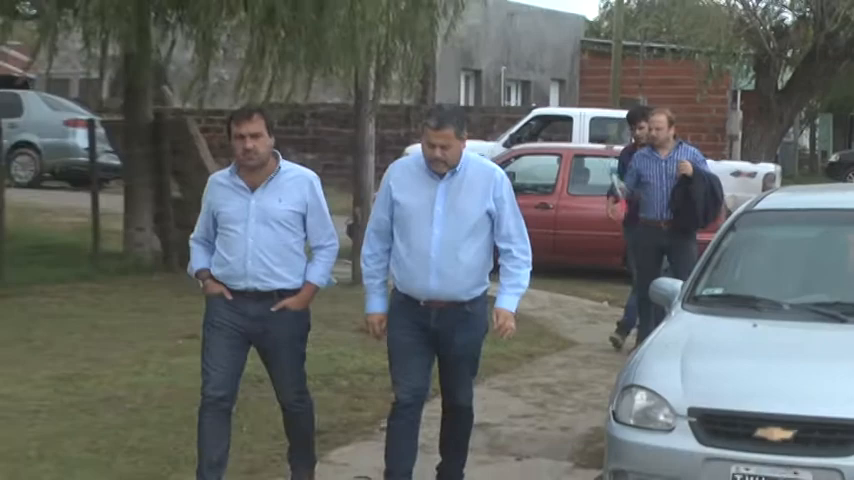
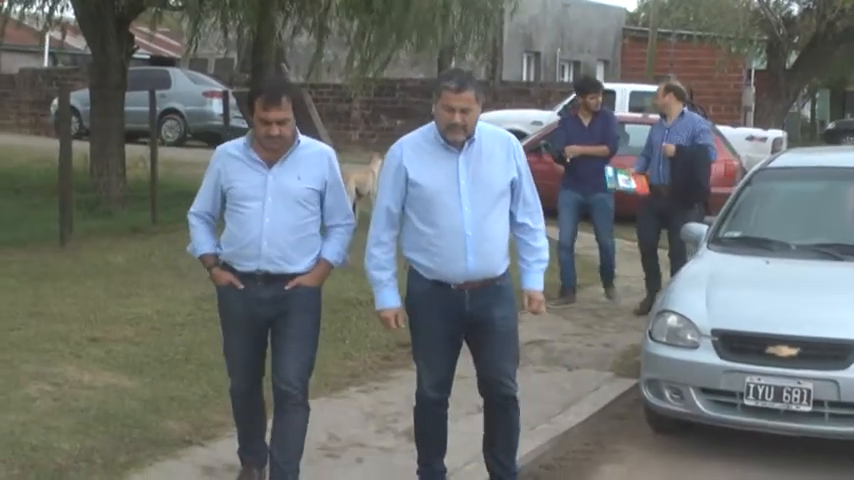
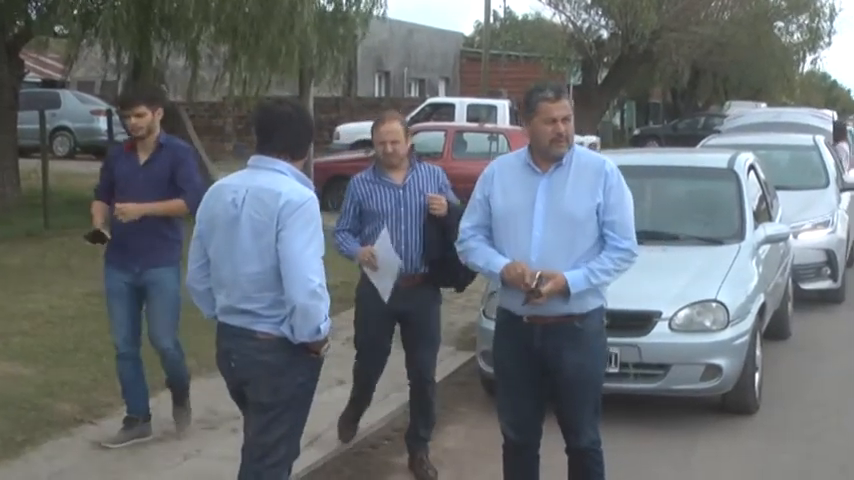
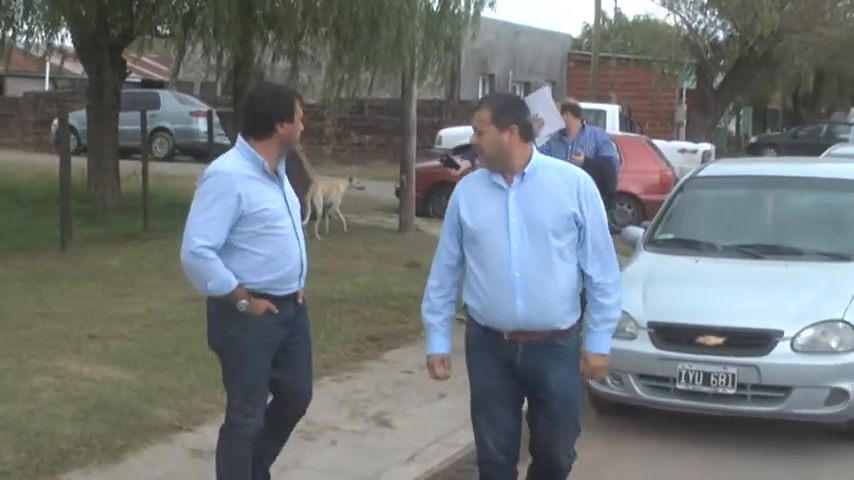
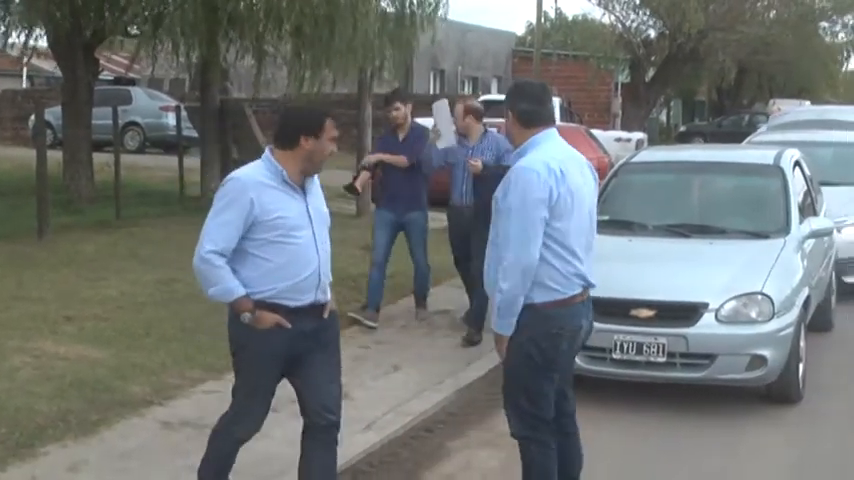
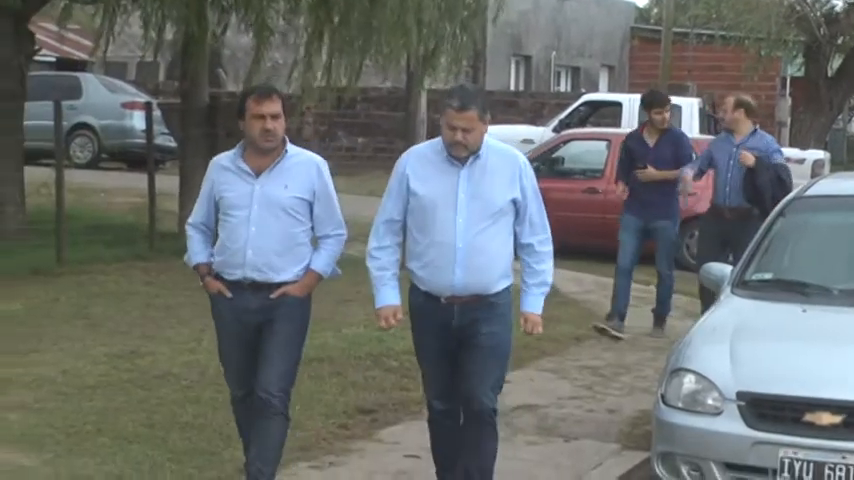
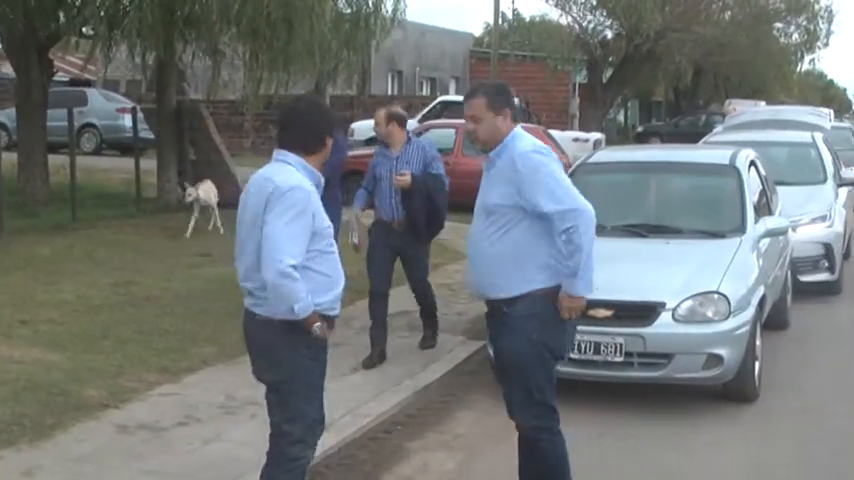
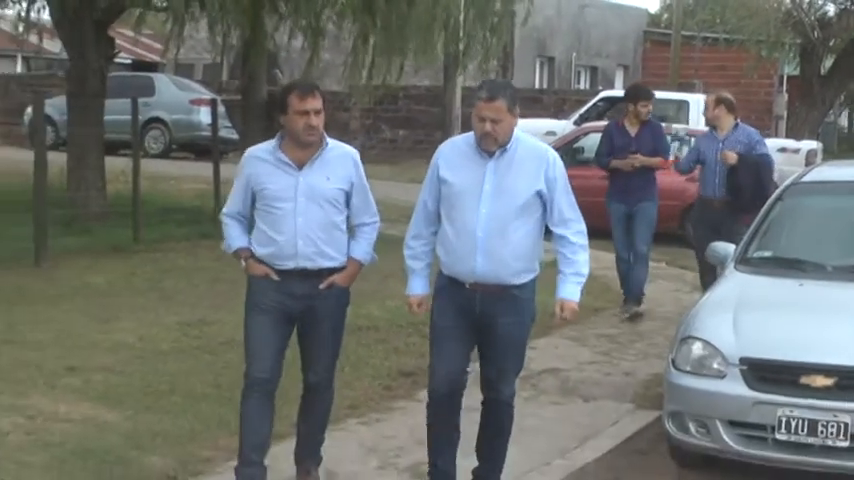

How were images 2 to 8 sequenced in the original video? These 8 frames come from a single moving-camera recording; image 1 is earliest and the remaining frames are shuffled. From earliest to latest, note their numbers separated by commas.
6, 8, 2, 4, 5, 7, 3
